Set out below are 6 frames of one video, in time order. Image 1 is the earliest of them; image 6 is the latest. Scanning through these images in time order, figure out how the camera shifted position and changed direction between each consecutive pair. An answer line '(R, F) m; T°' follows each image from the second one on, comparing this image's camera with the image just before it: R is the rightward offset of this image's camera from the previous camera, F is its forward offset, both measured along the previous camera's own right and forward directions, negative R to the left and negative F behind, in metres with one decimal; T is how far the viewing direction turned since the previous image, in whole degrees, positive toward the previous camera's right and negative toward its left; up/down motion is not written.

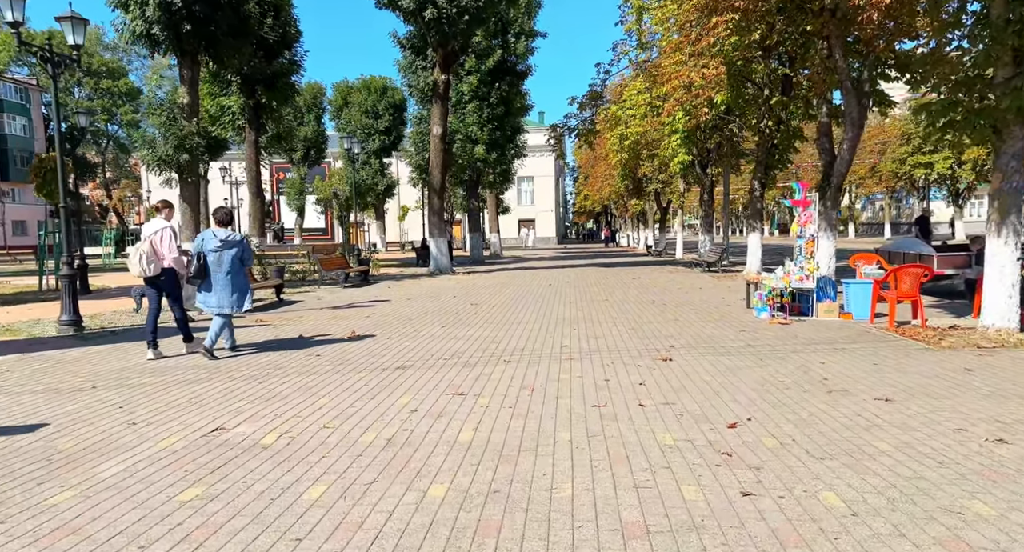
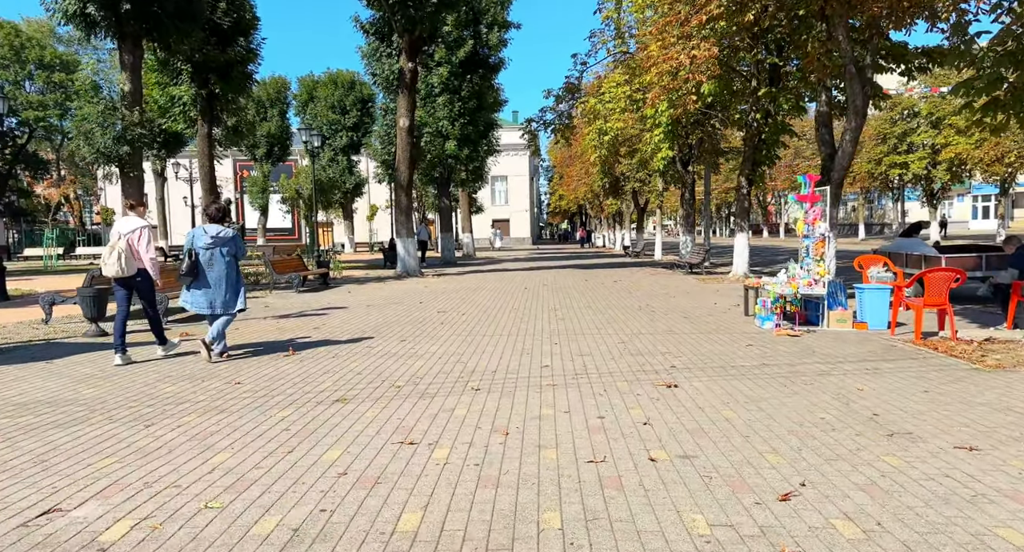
(0.0, +1.5) m; +2°
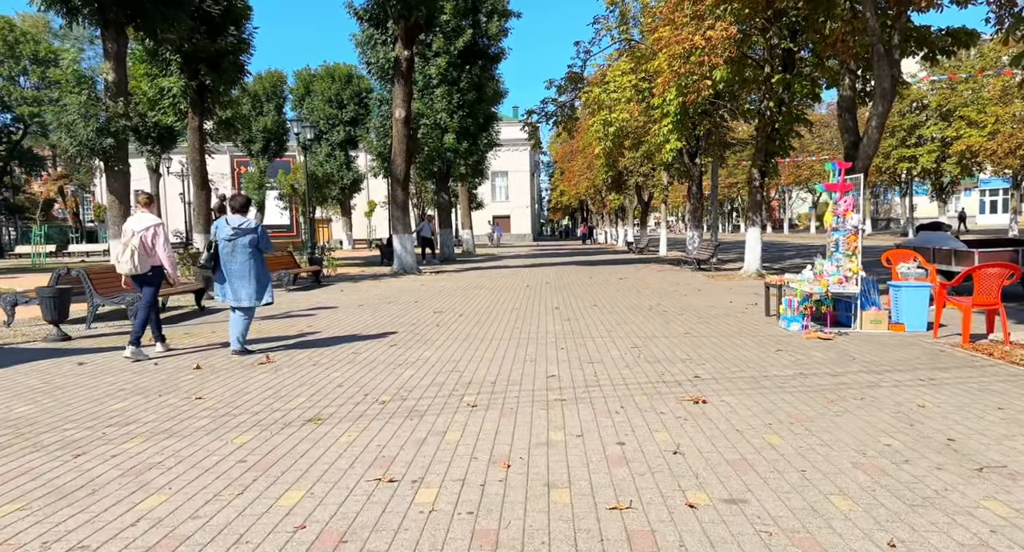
(0.0, +0.9) m; 0°
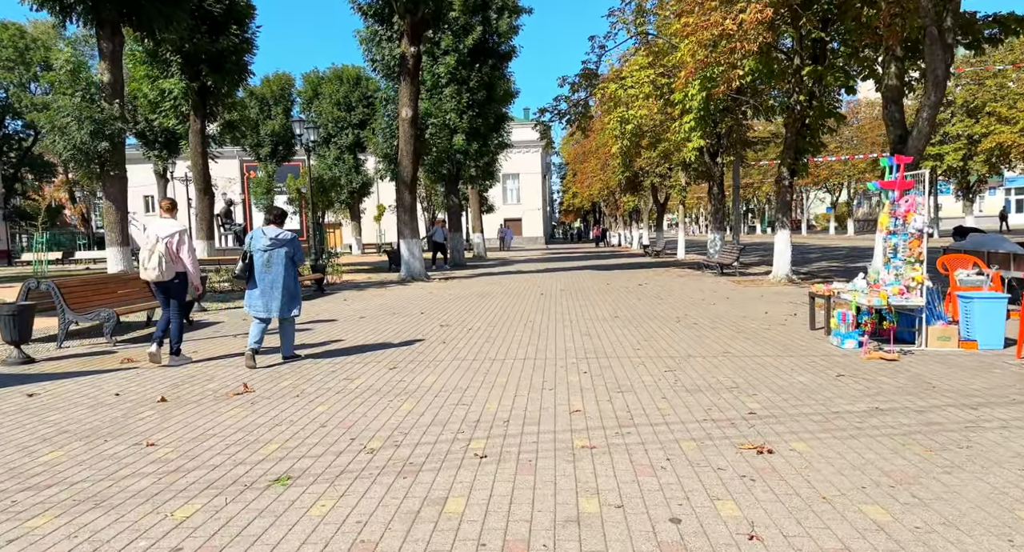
(0.0, +1.1) m; -1°
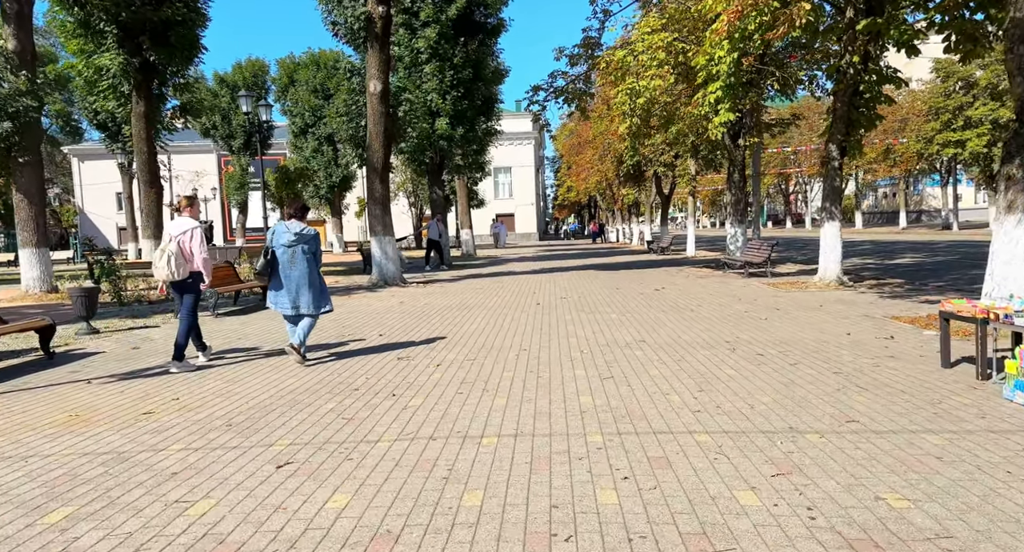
(+0.1, +3.3) m; 0°
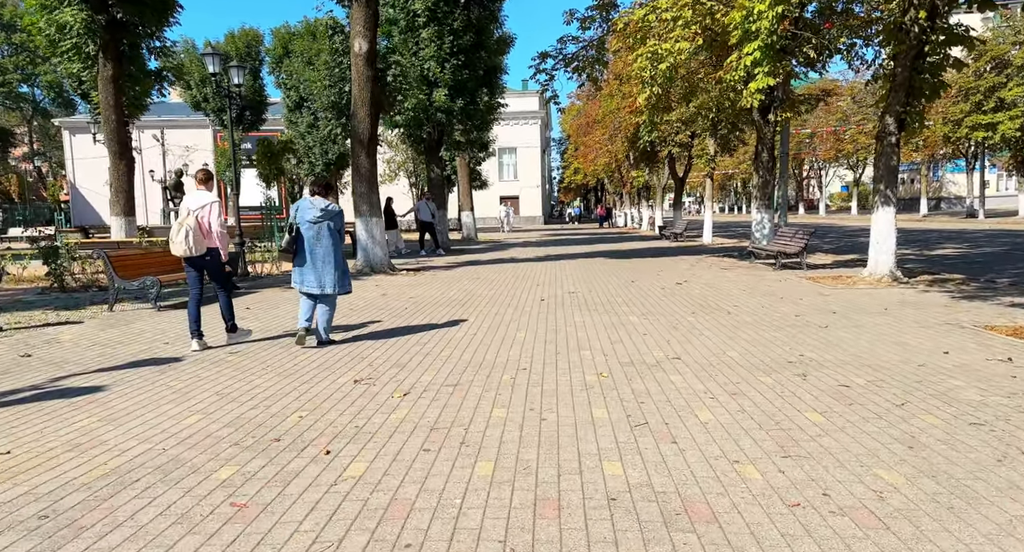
(+0.1, +2.1) m; 0°
